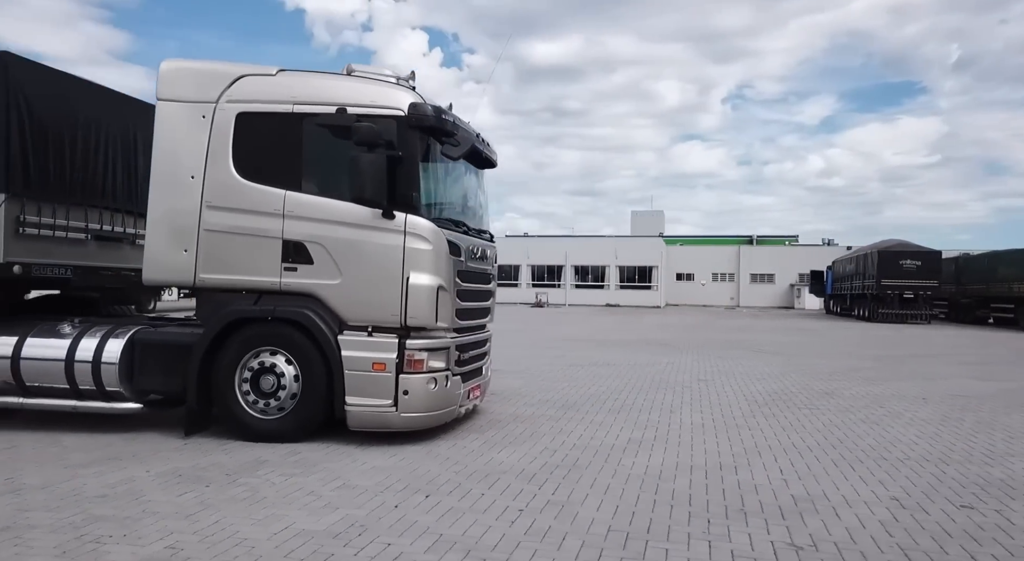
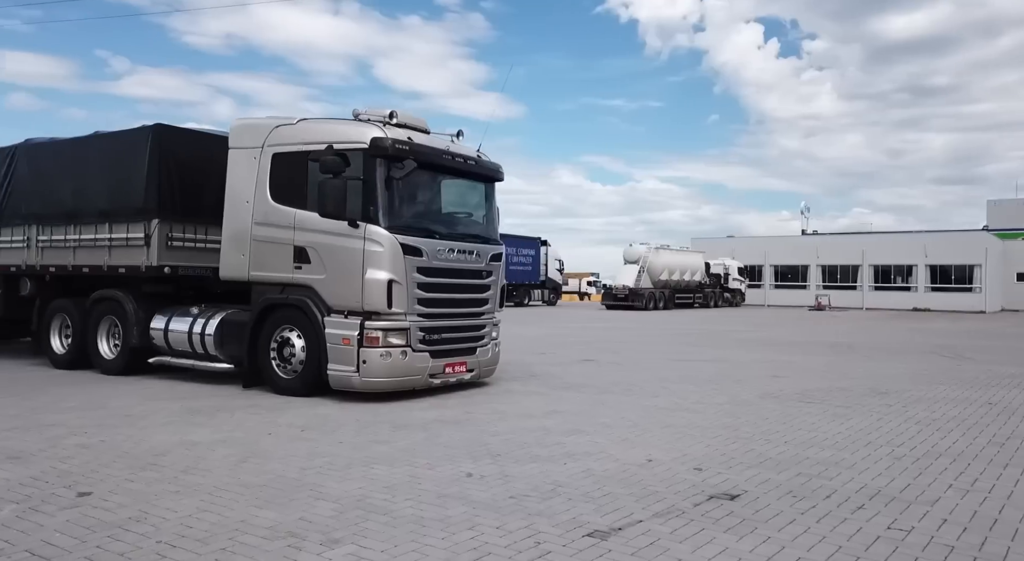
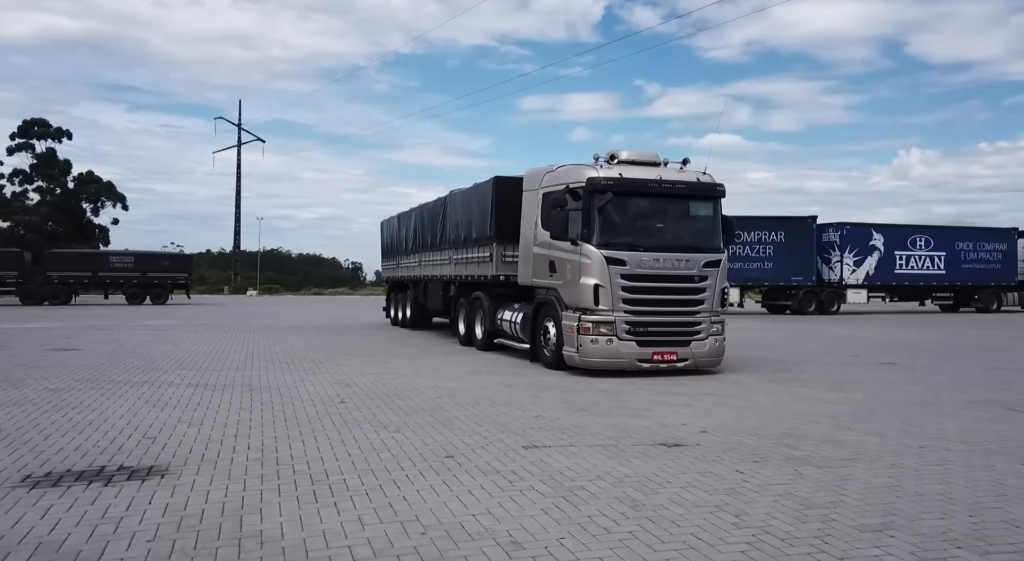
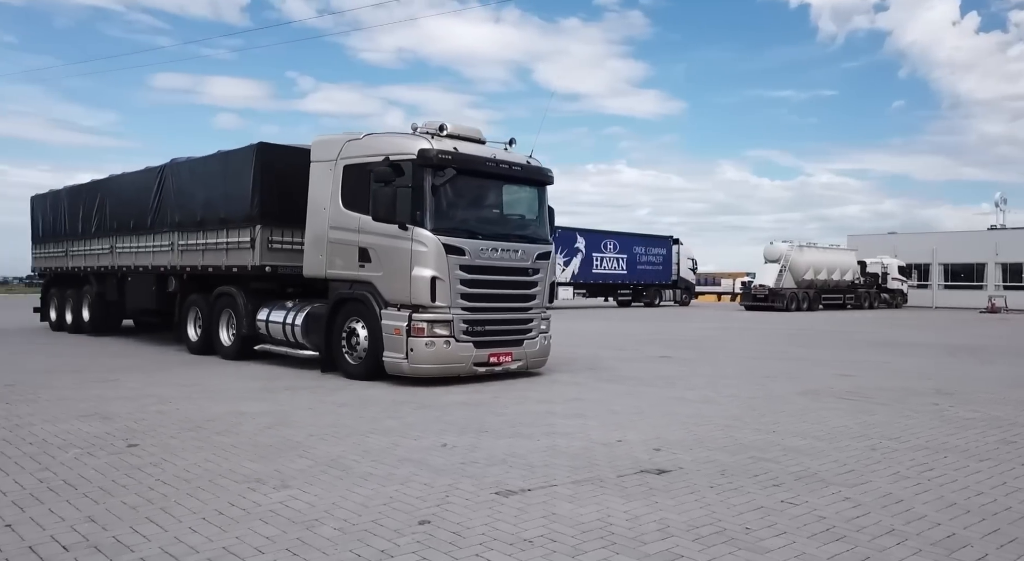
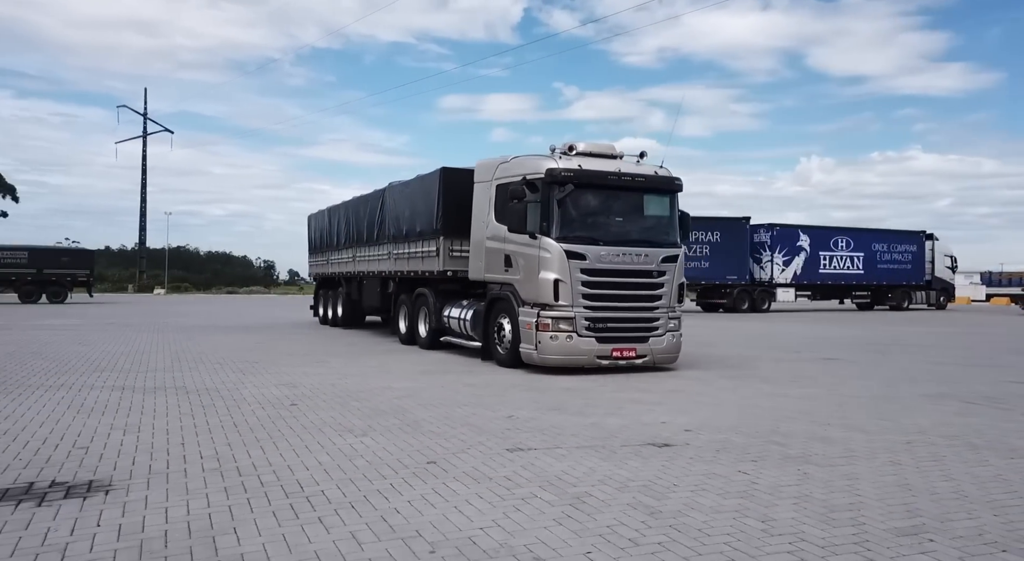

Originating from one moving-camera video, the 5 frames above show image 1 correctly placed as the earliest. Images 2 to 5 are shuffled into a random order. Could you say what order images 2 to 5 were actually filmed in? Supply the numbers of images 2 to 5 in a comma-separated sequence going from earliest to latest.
2, 4, 5, 3
